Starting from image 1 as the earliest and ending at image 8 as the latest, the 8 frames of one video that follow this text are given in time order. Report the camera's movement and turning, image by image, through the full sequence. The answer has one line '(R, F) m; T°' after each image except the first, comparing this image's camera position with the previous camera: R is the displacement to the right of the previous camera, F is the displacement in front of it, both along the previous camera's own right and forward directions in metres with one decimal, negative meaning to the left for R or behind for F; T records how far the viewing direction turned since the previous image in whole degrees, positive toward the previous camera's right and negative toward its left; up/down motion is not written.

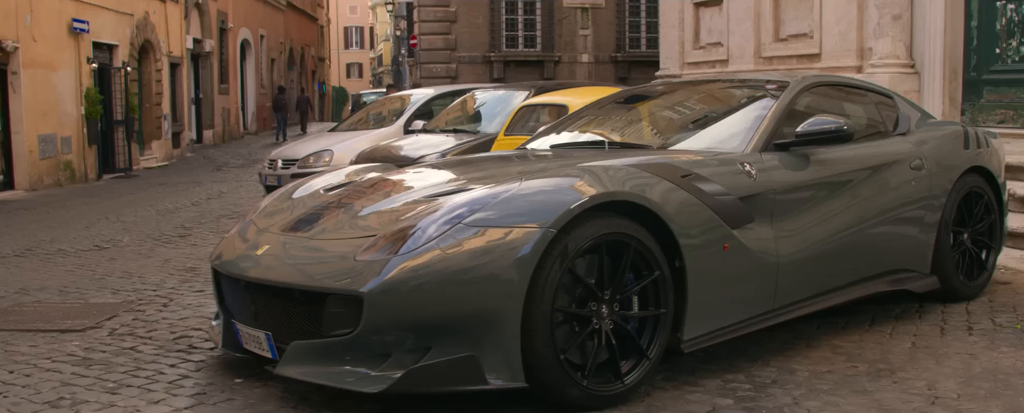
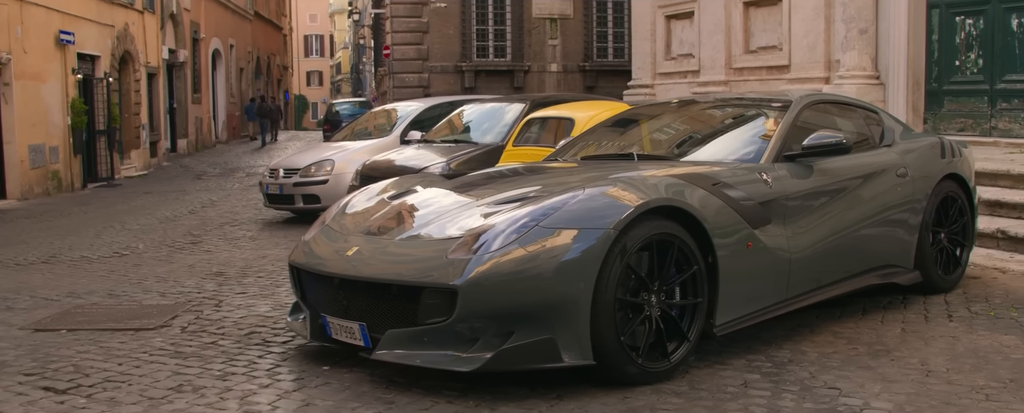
(-0.4, -0.5) m; +2°
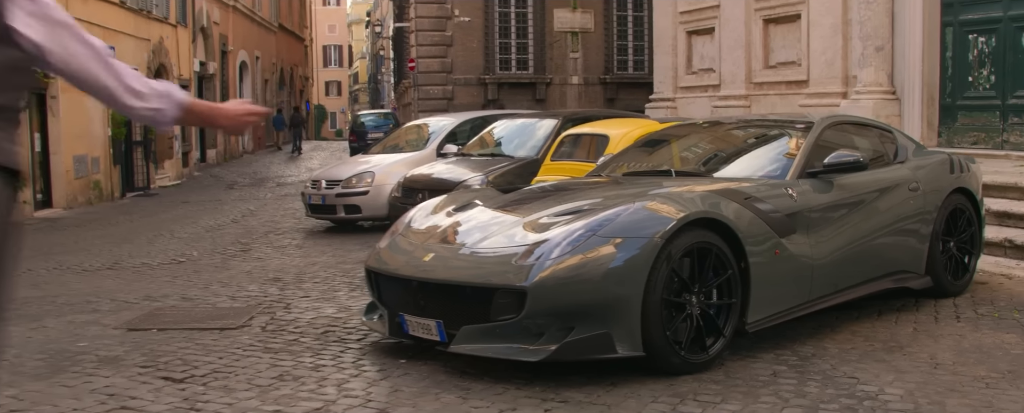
(-0.2, -0.6) m; -1°
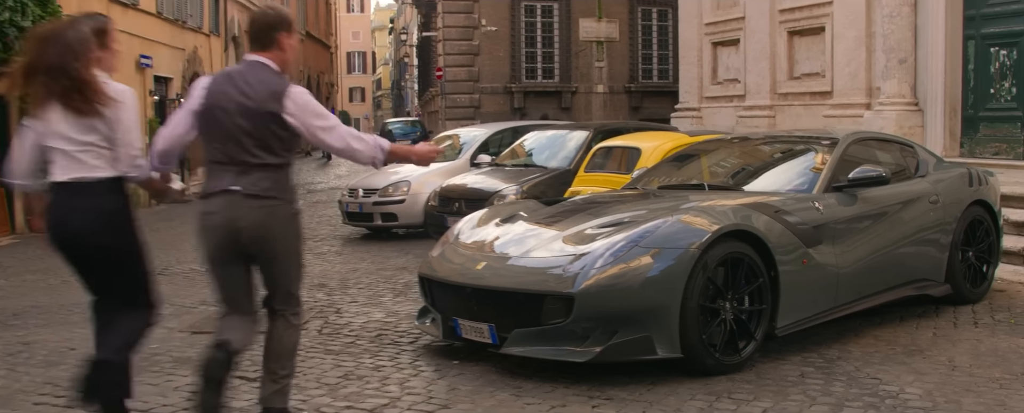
(-0.1, -0.4) m; -1°
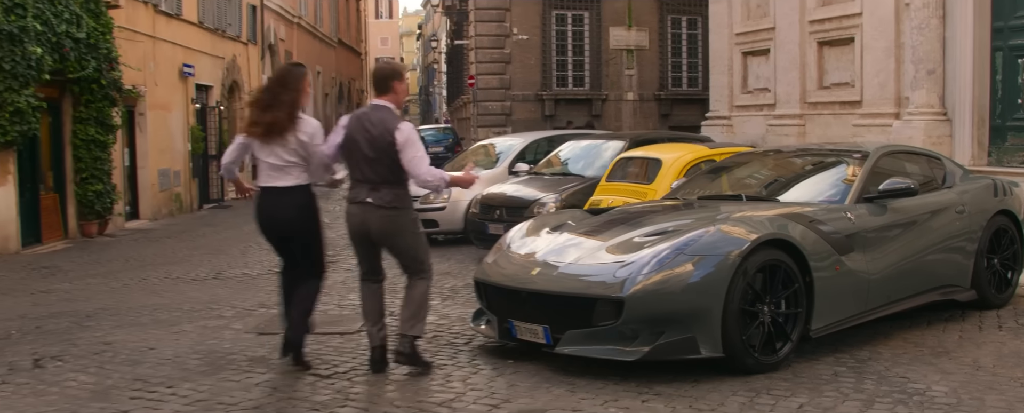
(-0.1, -0.4) m; -1°
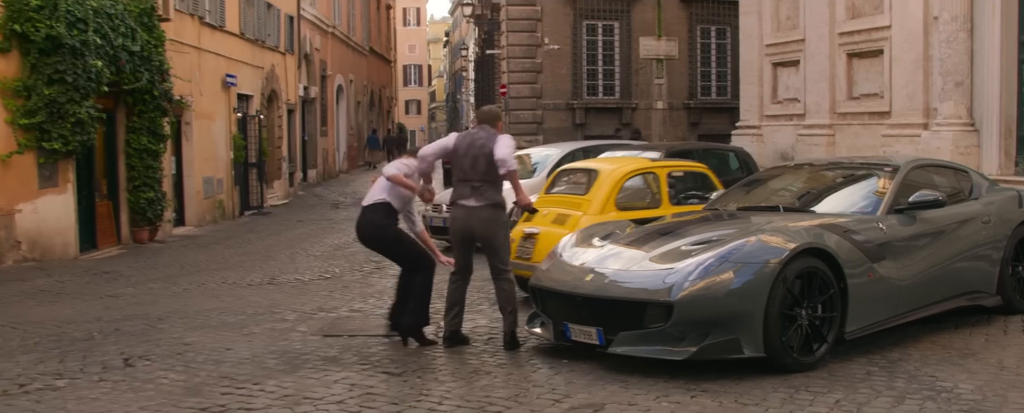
(-0.2, -0.5) m; -1°
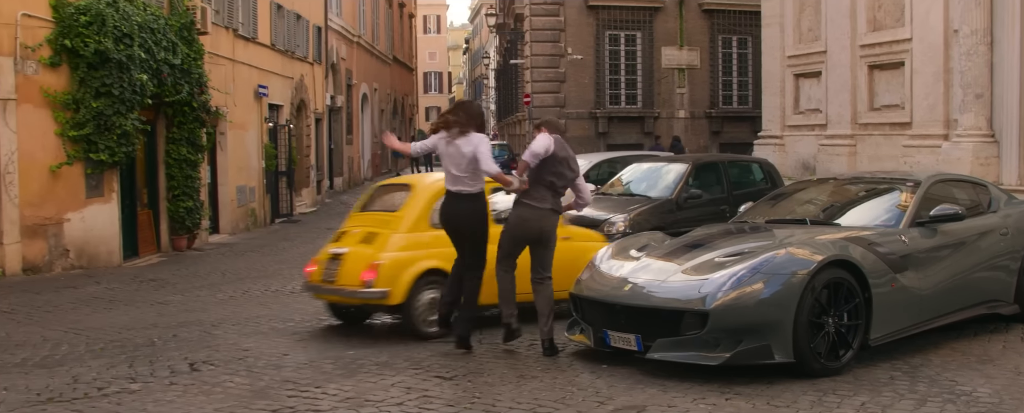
(-0.2, -0.4) m; -1°
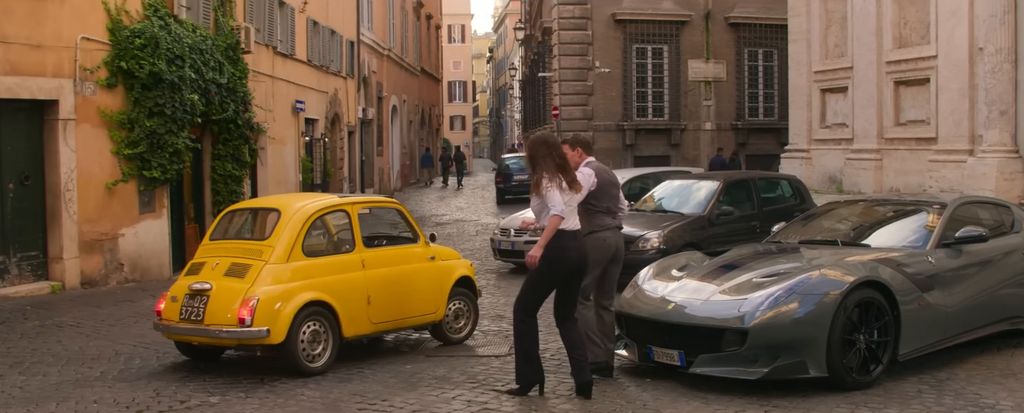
(-0.2, -0.5) m; -1°
